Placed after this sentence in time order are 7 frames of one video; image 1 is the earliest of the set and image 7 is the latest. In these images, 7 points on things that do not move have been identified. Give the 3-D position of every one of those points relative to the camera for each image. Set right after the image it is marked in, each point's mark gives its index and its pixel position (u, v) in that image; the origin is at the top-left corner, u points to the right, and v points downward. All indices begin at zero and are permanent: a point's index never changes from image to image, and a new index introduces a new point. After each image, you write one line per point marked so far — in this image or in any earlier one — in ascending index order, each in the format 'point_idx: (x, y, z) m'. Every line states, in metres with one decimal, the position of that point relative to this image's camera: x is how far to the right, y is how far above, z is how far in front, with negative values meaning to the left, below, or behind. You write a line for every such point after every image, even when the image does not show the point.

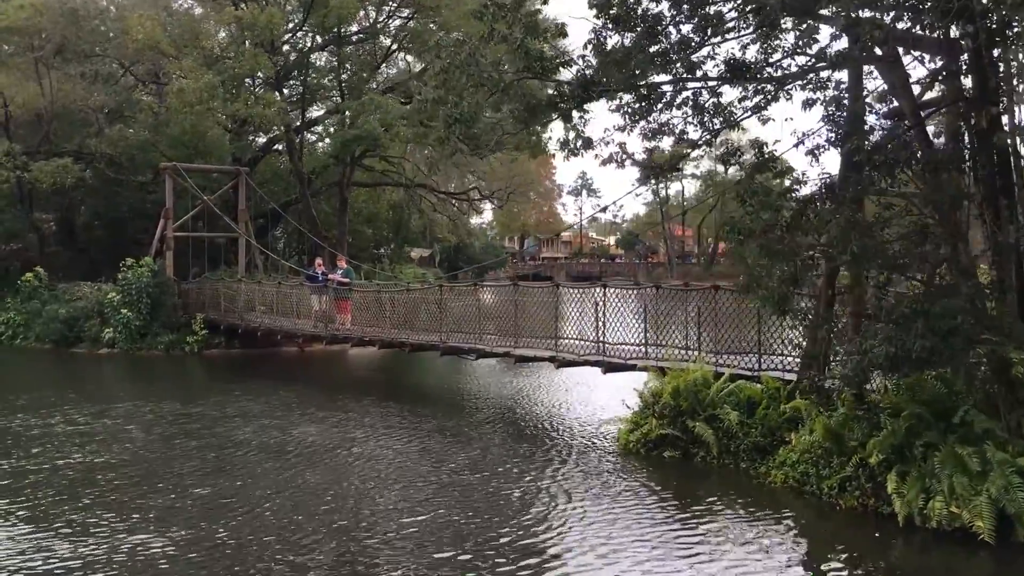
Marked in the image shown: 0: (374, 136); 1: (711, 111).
0: (-2.3, +2.6, +18.6) m
1: (+1.5, +1.3, +8.0) m
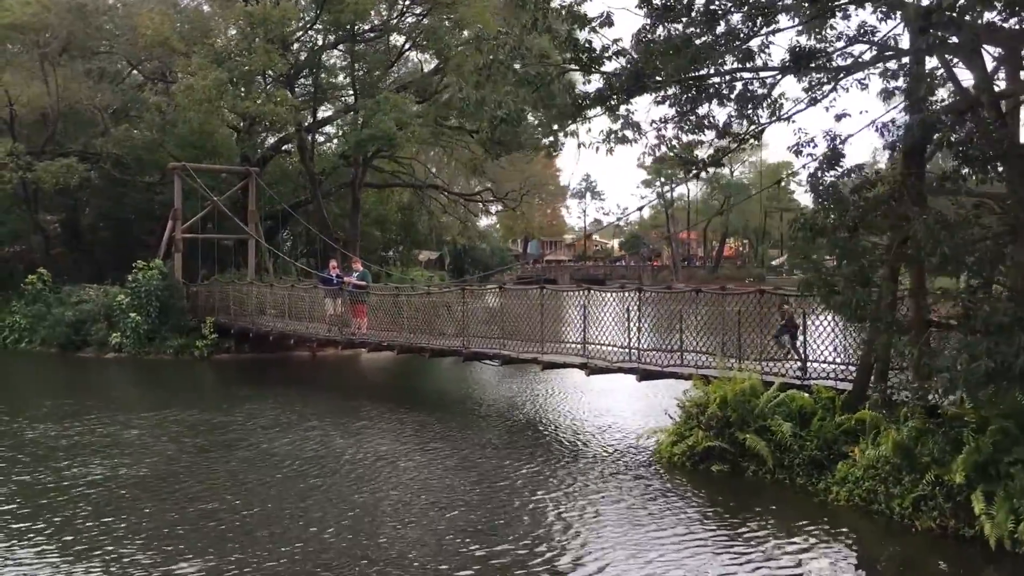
0: (-2.0, +2.5, +18.2) m
1: (+1.7, +1.3, +7.6) m
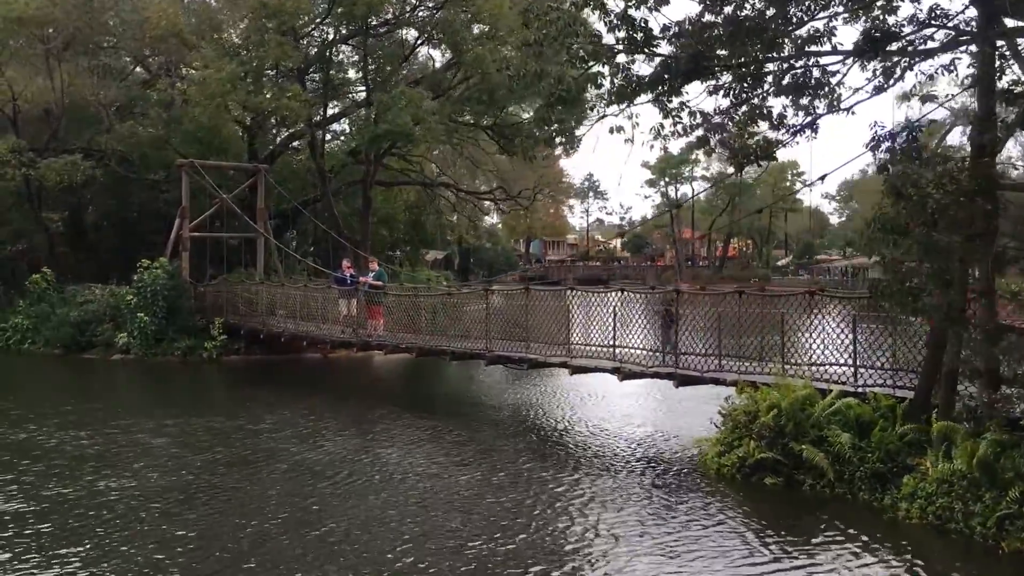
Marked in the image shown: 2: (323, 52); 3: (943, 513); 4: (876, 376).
0: (-1.7, +2.5, +17.7) m
1: (+2.0, +1.3, +7.1) m
2: (-3.3, +4.1, +19.2) m
3: (+2.4, -1.2, +6.1) m
4: (+2.5, -0.6, +7.7) m
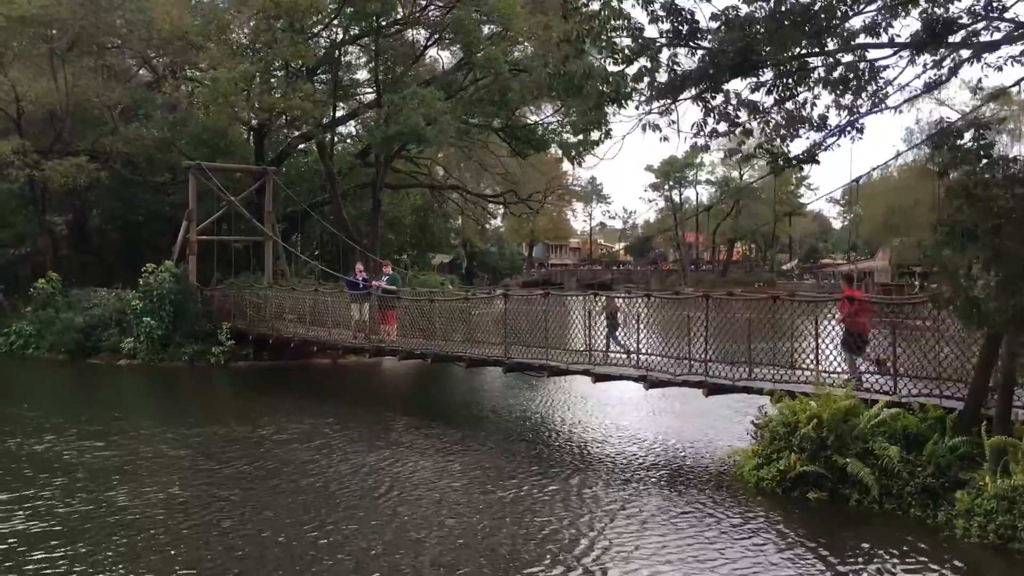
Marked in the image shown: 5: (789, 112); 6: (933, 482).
0: (-1.5, +2.4, +17.4) m
1: (+2.2, +1.2, +6.8) m
2: (-3.1, +4.0, +18.9) m
3: (+2.6, -1.3, +5.8) m
4: (+2.7, -0.6, +7.4) m
5: (+1.8, +1.1, +7.1) m
6: (+2.5, -1.1, +6.5) m
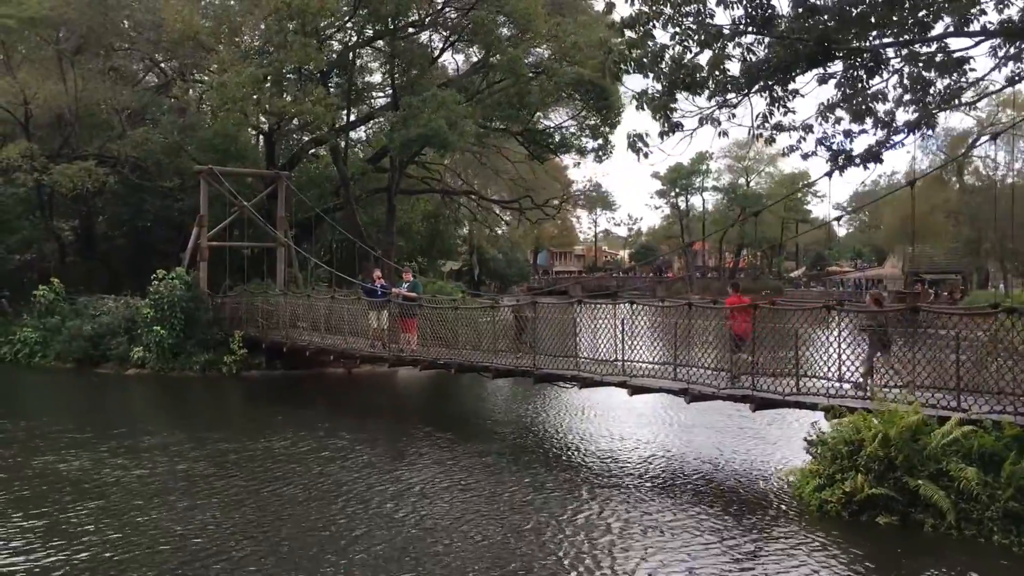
0: (-1.2, +2.3, +17.0) m
1: (+2.5, +1.2, +6.4) m
2: (-2.8, +3.9, +18.5) m
3: (+2.8, -1.3, +5.3) m
4: (+3.0, -0.7, +6.9) m
5: (+2.1, +1.1, +6.6) m
6: (+2.8, -1.2, +6.0) m
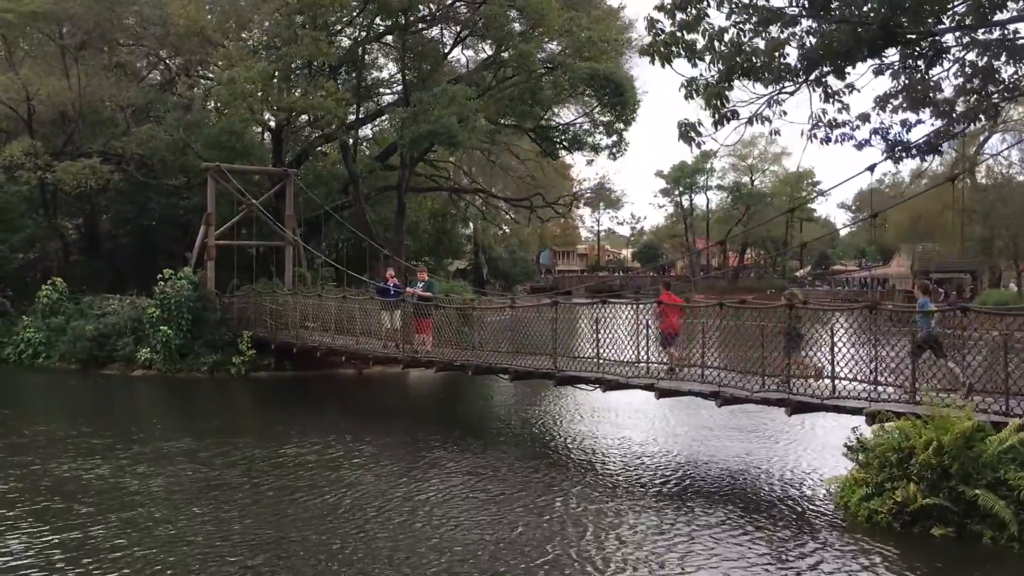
0: (-1.0, +2.3, +16.7) m
1: (+2.7, +1.2, +6.1) m
2: (-2.6, +3.9, +18.1) m
3: (+3.0, -1.3, +5.0) m
4: (+3.2, -0.7, +6.6) m
5: (+2.2, +1.1, +6.3) m
6: (+2.9, -1.2, +5.7) m
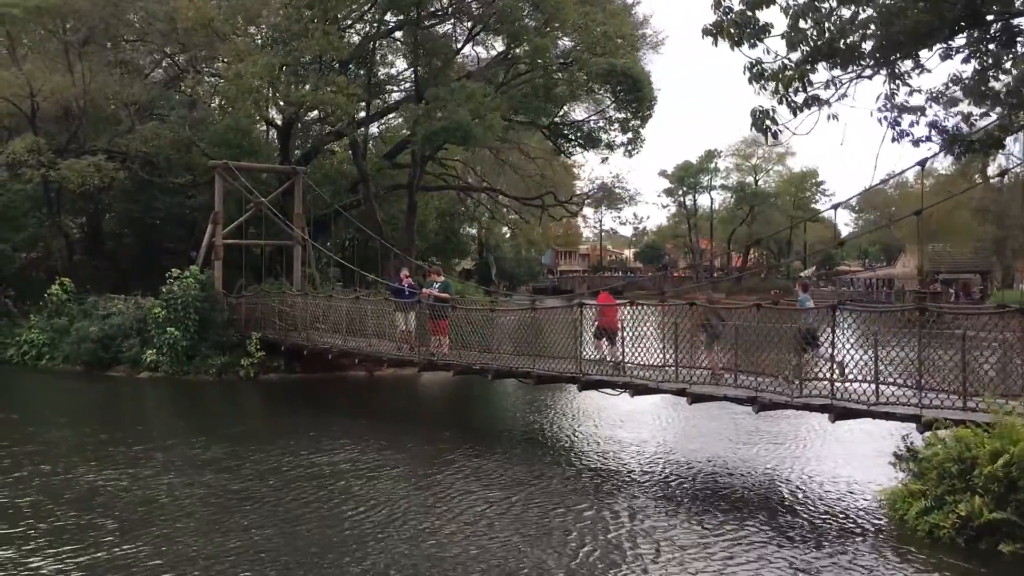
0: (-0.8, +2.3, +16.3) m
1: (+2.9, +1.2, +5.7) m
2: (-2.4, +3.9, +17.8) m
3: (+3.2, -1.3, +4.6) m
4: (+3.4, -0.7, +6.2) m
5: (+2.5, +1.1, +5.9) m
6: (+3.2, -1.2, +5.3) m
